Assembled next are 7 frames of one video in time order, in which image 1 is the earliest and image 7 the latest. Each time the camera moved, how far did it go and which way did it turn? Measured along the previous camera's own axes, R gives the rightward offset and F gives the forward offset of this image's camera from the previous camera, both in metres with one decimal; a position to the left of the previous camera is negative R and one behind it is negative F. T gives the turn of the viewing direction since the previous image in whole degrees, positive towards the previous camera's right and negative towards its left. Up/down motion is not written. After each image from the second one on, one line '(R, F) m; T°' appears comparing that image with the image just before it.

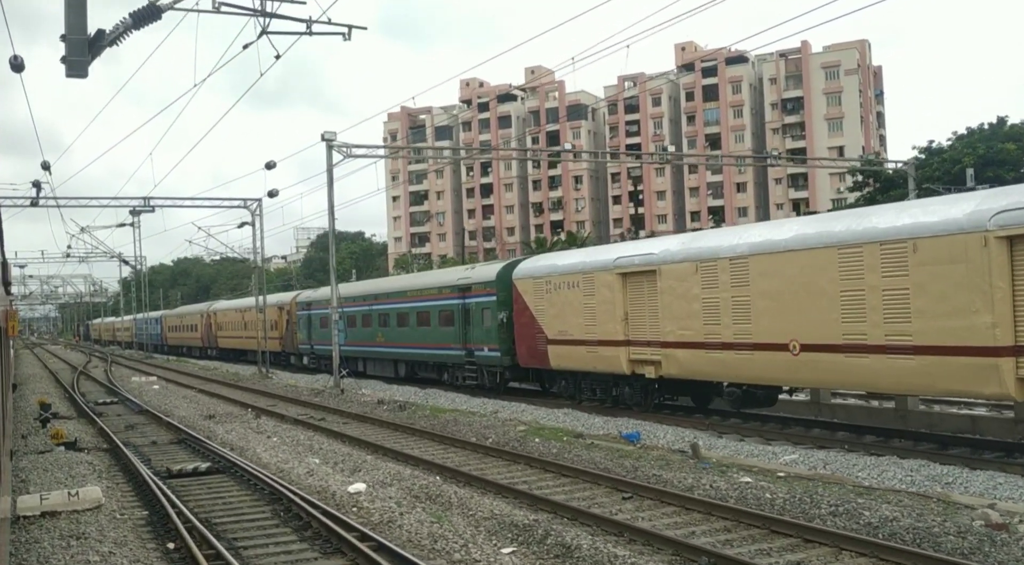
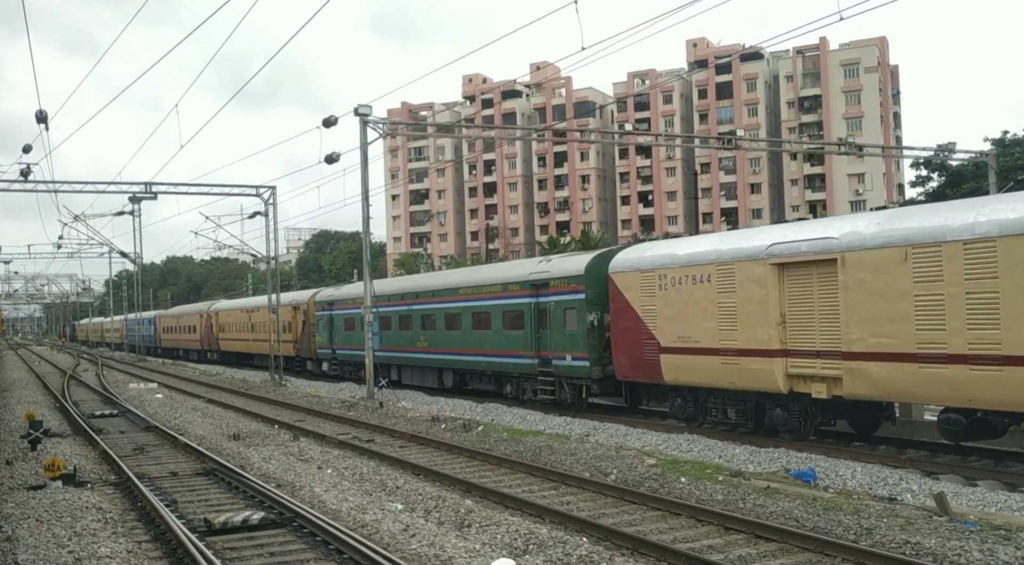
(-1.6, +3.6) m; +1°
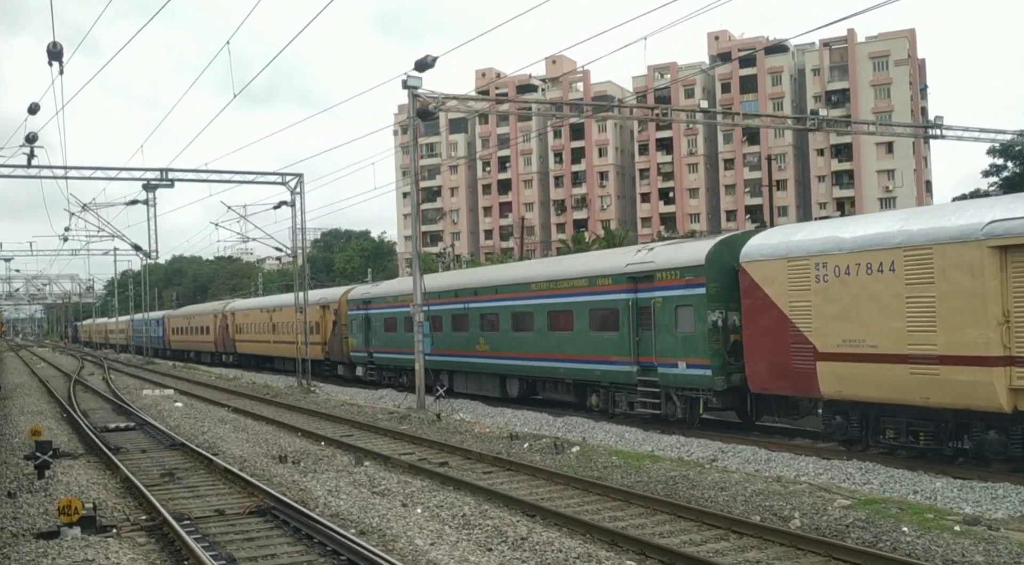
(-1.3, +2.9) m; 0°
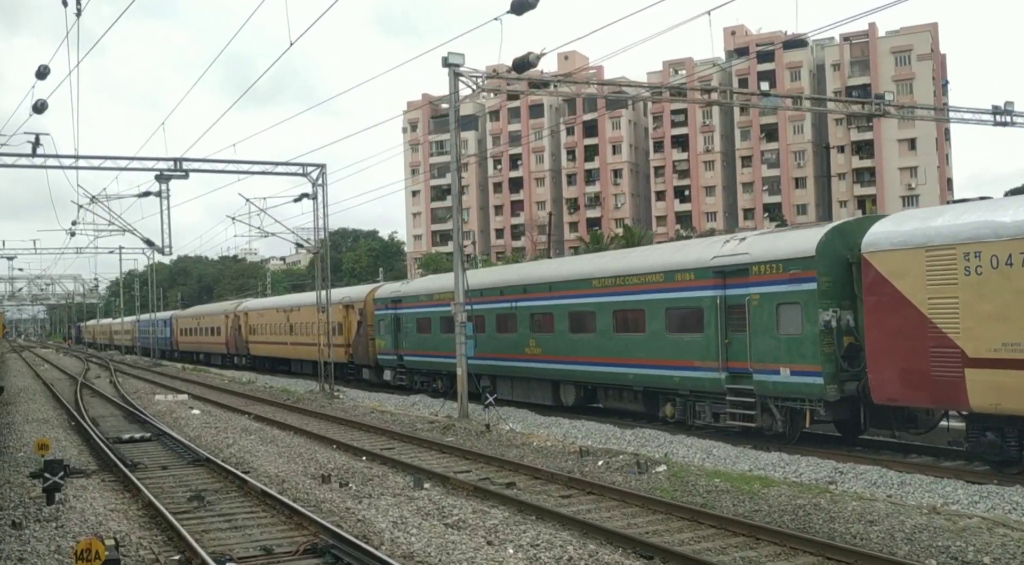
(-0.9, +1.8) m; 0°
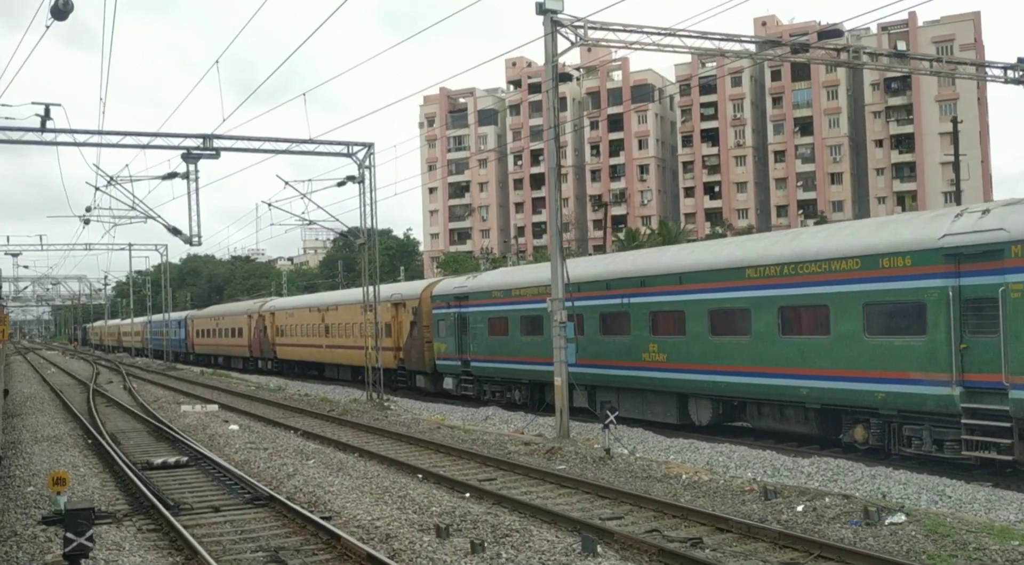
(-1.5, +3.3) m; 0°
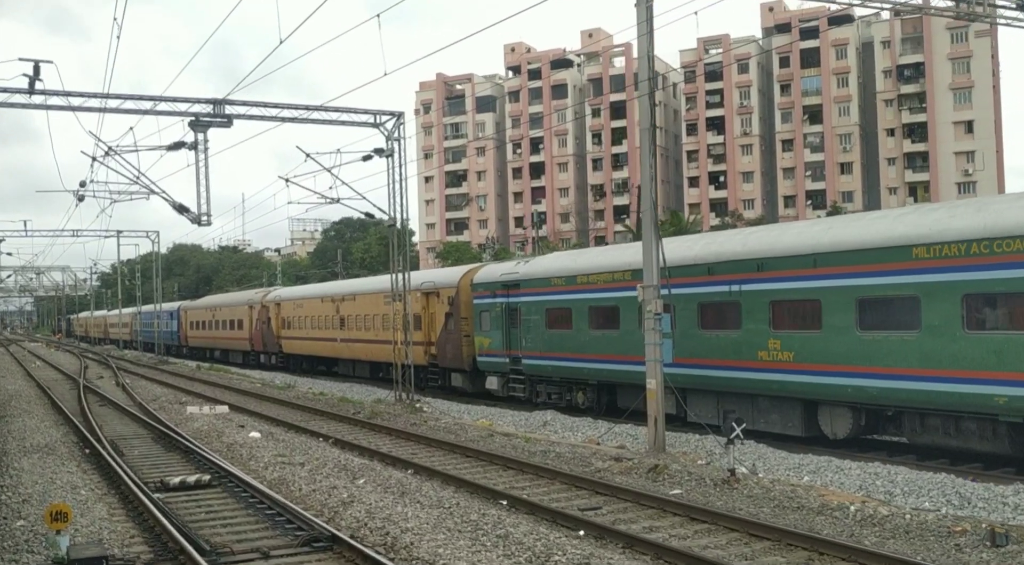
(-1.2, +2.6) m; +1°
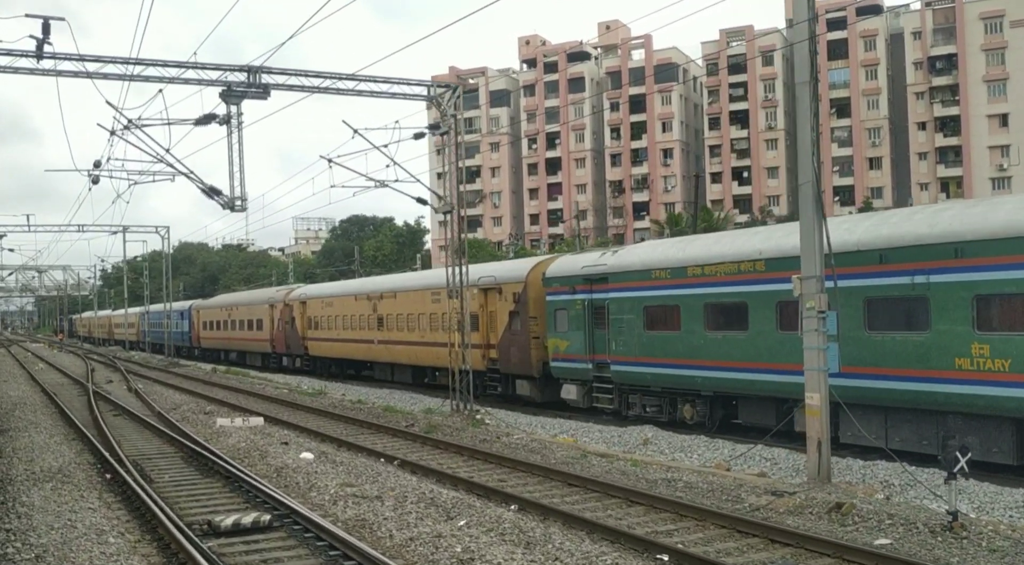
(-1.2, +2.6) m; 0°
